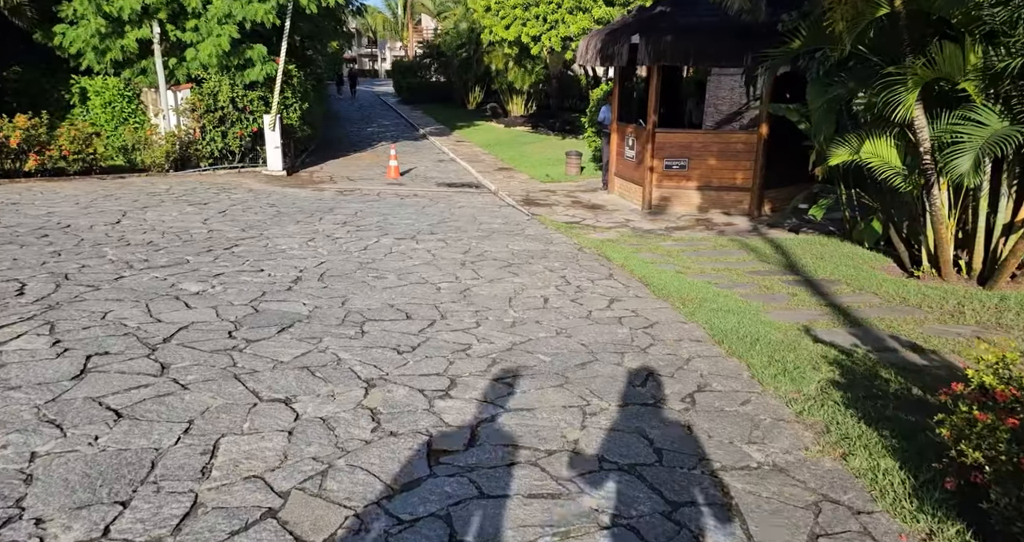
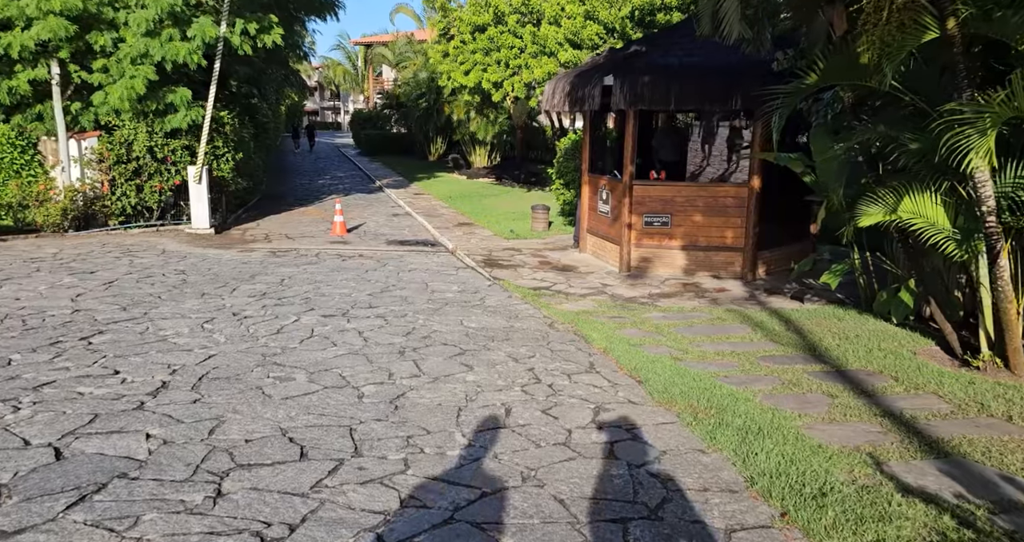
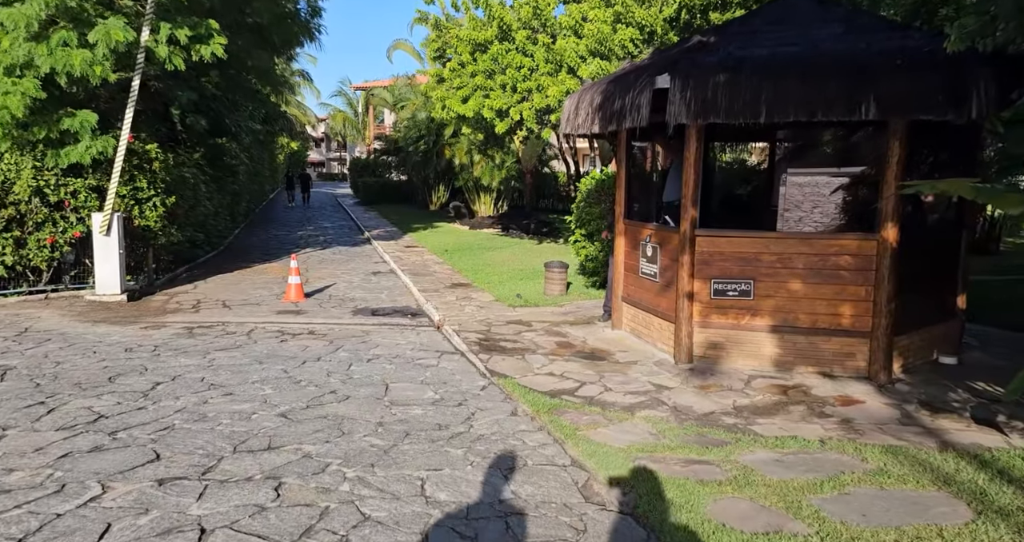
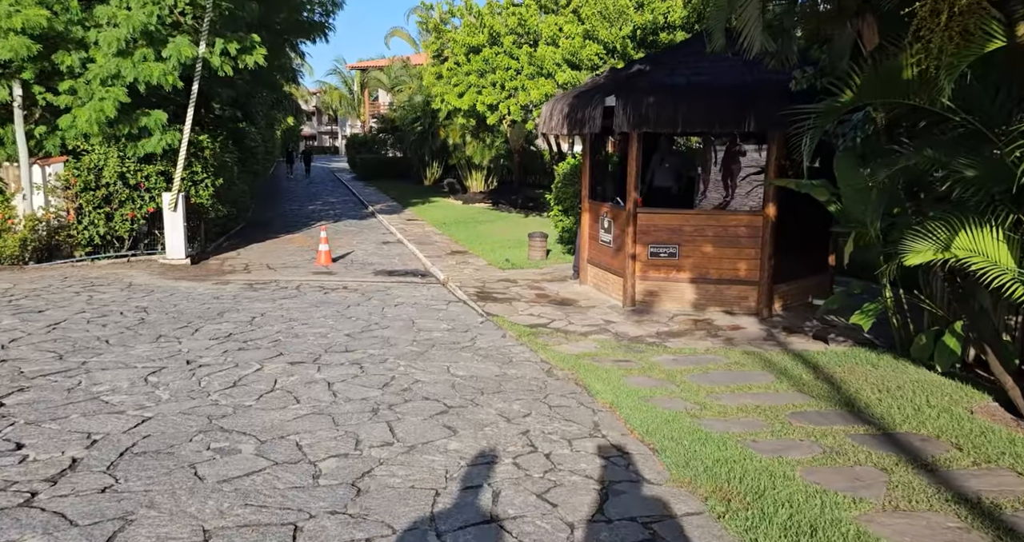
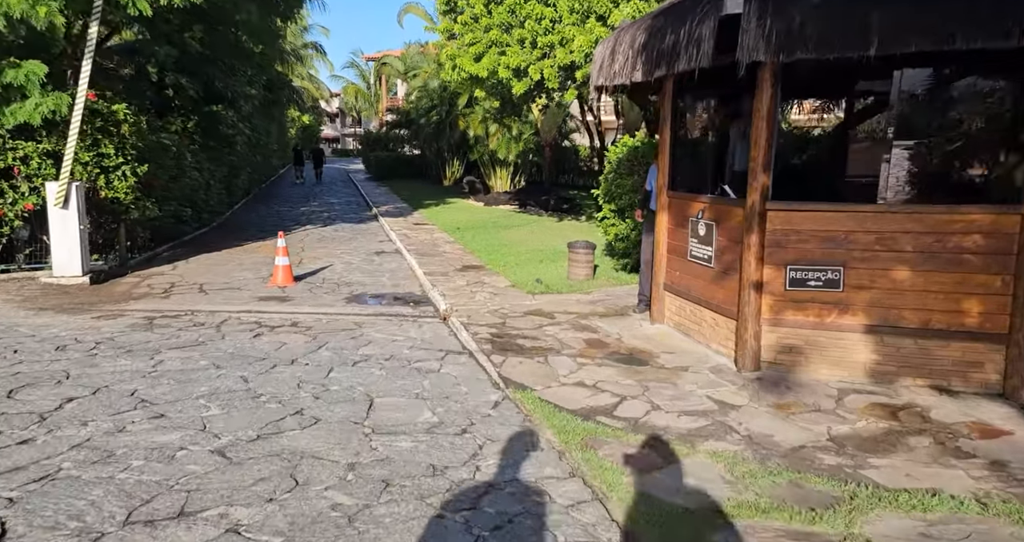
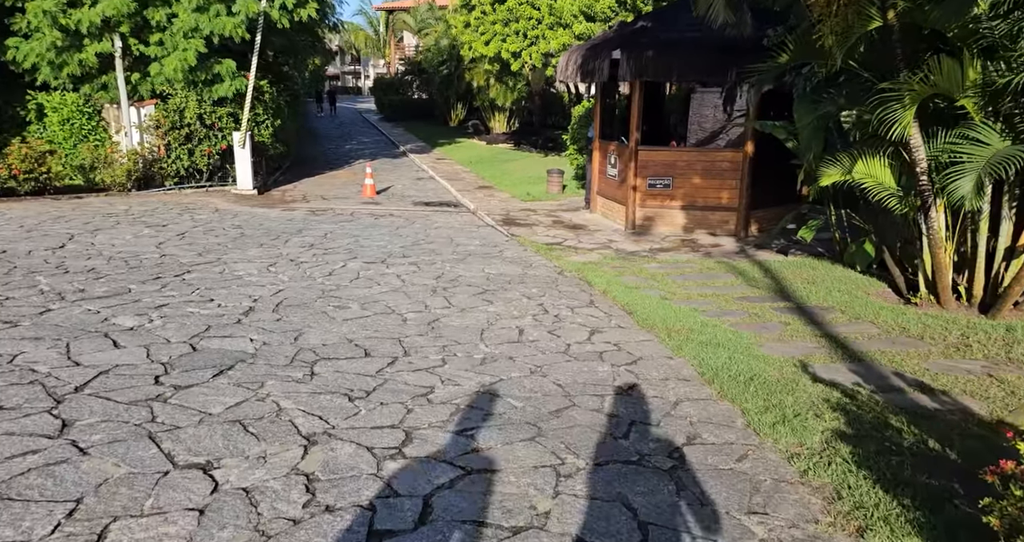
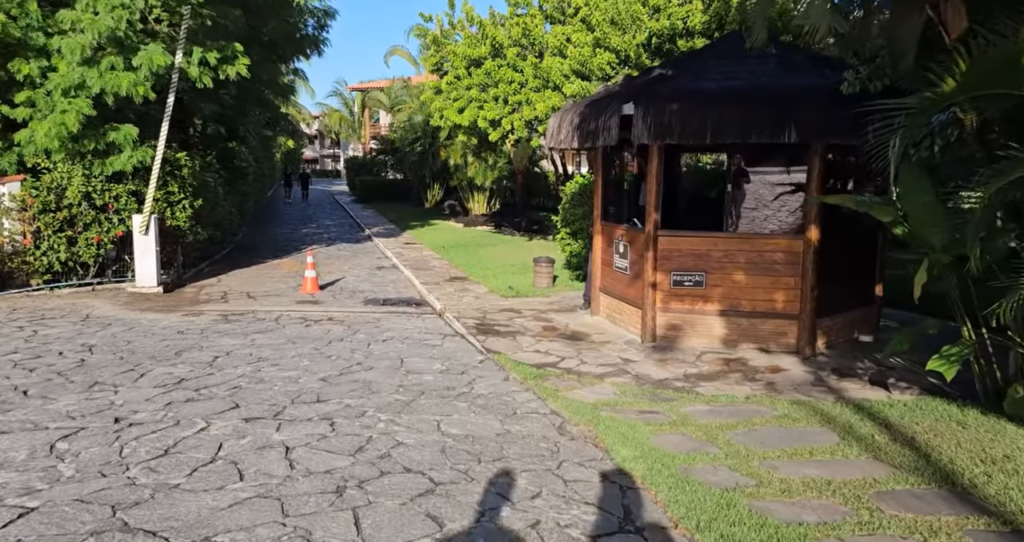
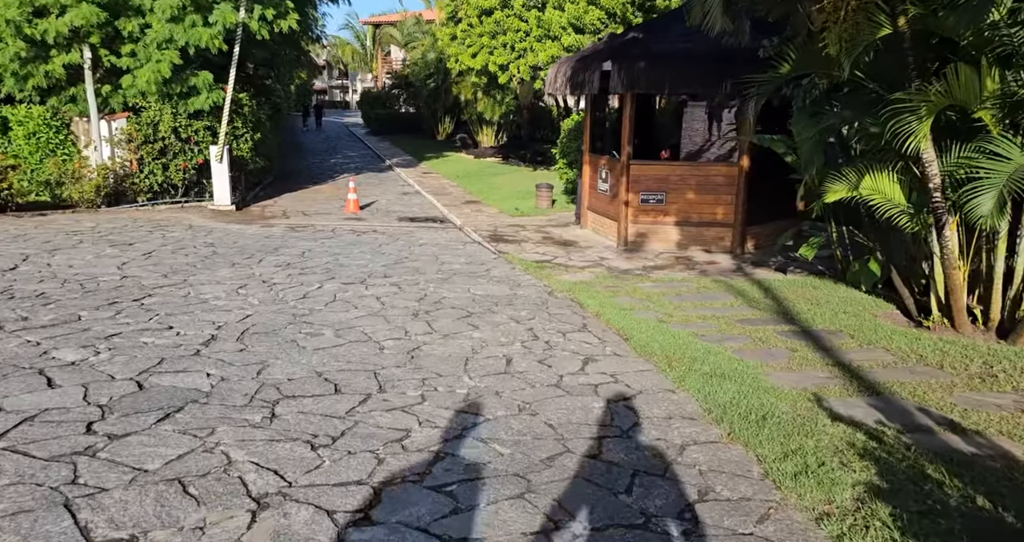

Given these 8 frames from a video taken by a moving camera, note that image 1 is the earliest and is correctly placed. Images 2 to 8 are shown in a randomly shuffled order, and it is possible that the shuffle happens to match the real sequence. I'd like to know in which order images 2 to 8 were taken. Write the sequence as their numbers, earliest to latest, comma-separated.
6, 8, 2, 4, 7, 3, 5
